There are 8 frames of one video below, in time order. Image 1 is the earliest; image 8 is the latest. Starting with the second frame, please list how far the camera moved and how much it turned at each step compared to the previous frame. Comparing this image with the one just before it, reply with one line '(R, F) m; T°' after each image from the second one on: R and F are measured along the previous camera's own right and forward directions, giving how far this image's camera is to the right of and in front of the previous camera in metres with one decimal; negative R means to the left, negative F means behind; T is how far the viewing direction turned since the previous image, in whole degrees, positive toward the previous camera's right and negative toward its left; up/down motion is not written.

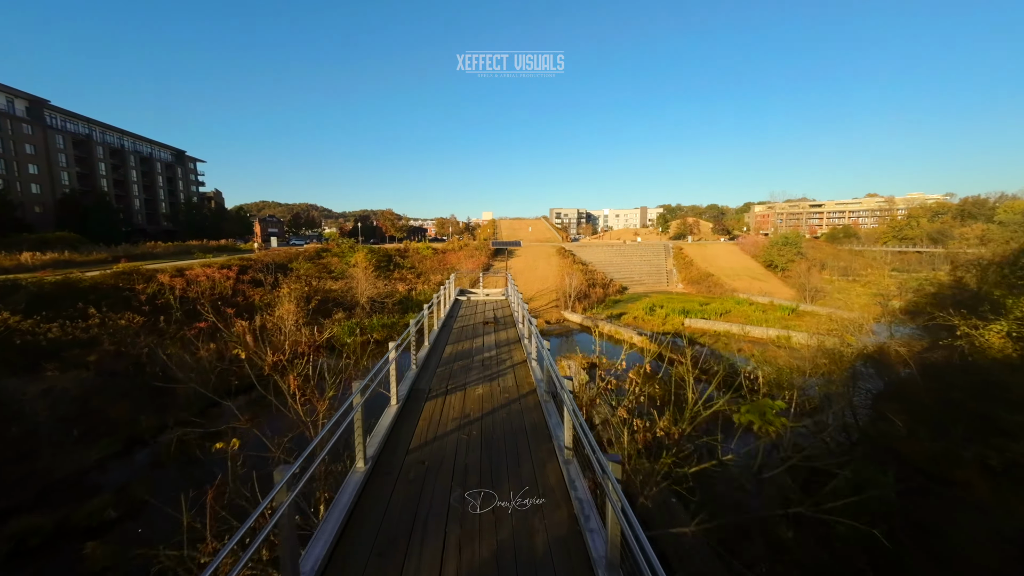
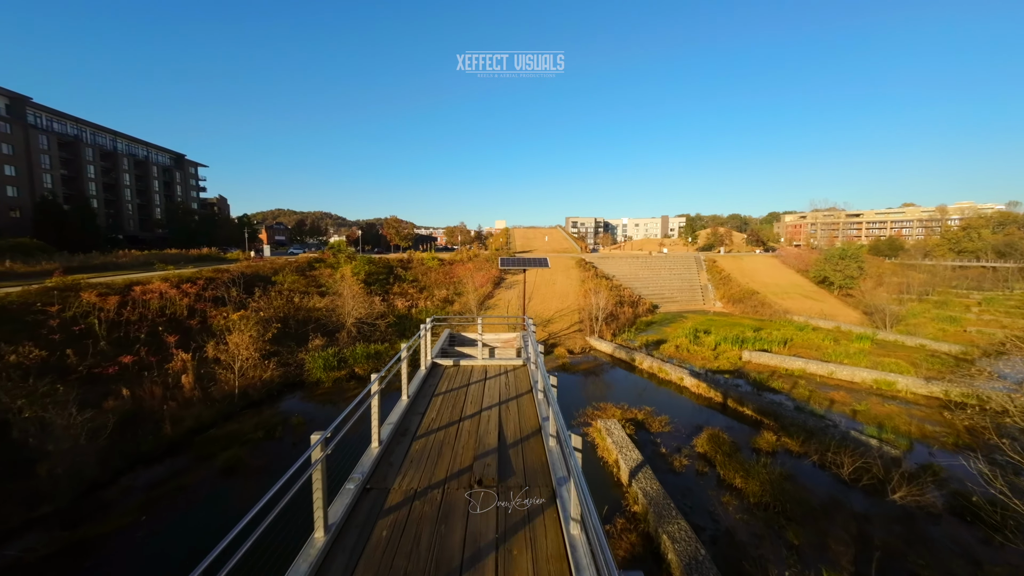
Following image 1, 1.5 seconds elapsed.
(-0.1, +3.3) m; -2°
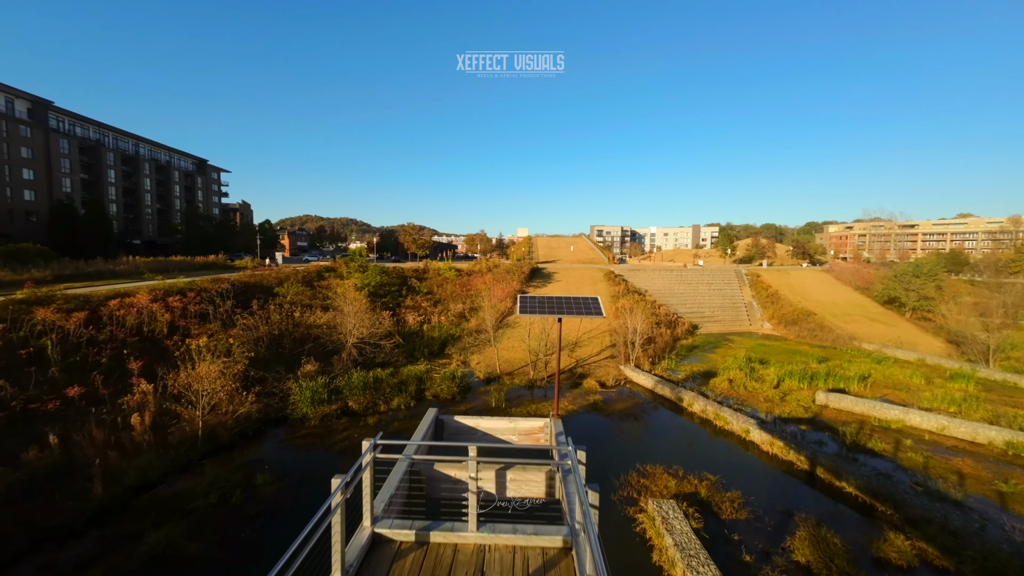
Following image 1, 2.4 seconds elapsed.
(0.0, +2.2) m; -3°
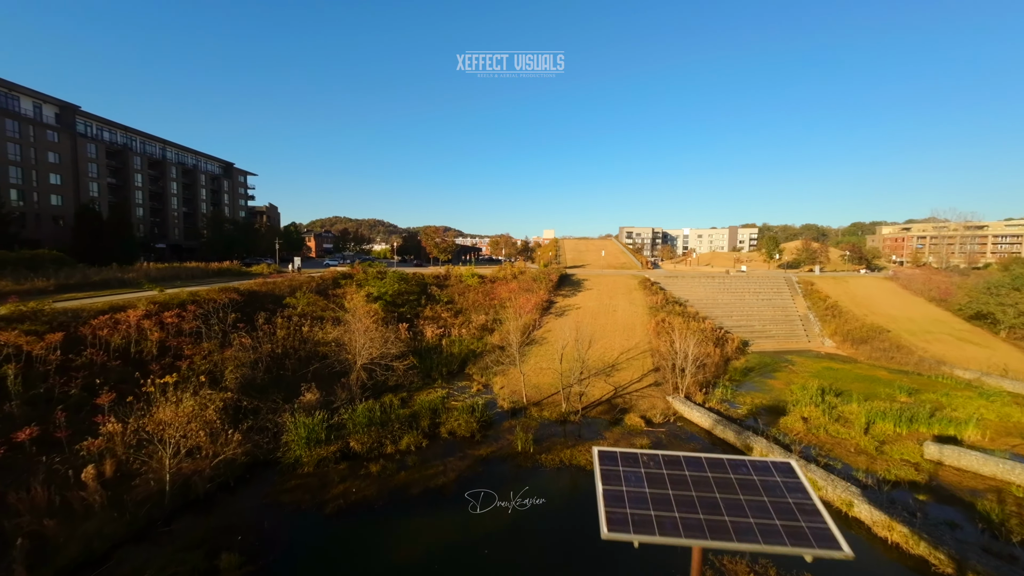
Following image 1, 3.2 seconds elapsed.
(-0.2, +1.9) m; -4°
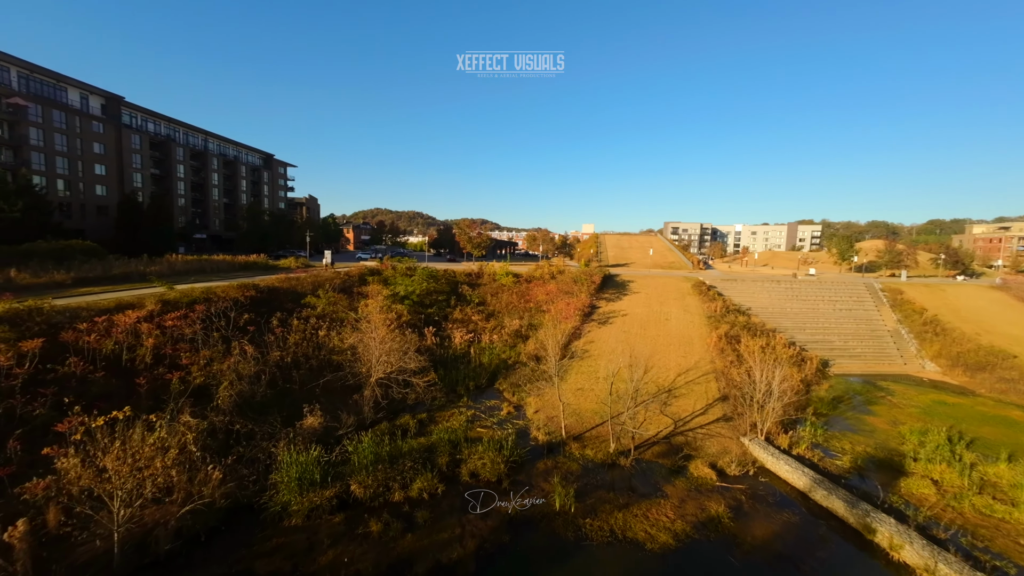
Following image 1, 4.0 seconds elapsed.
(-0.1, +2.0) m; -5°
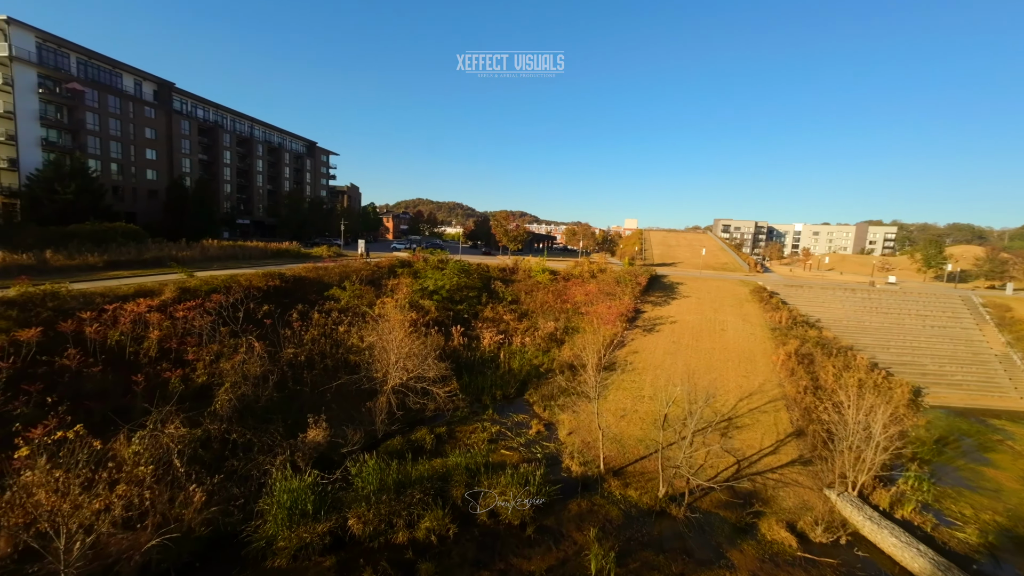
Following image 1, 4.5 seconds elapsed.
(0.0, +1.5) m; -5°
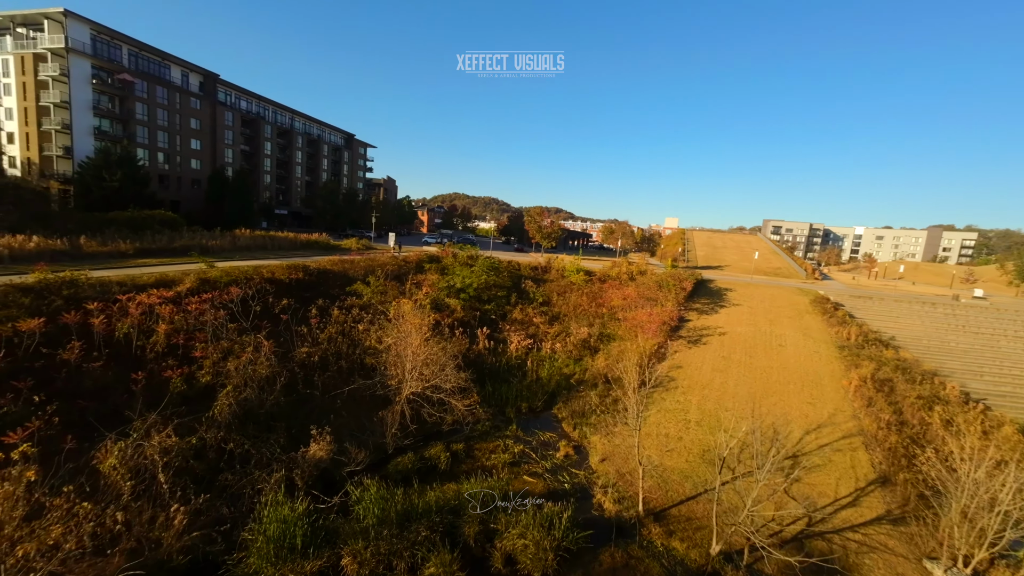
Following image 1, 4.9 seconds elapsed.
(0.0, +1.1) m; -5°
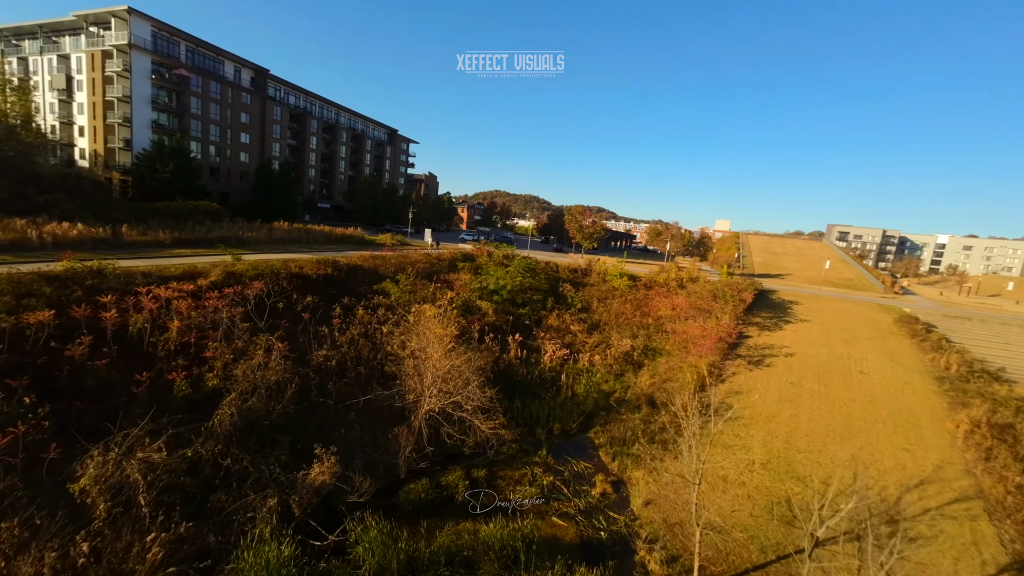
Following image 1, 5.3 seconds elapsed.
(0.0, +1.2) m; -5°
